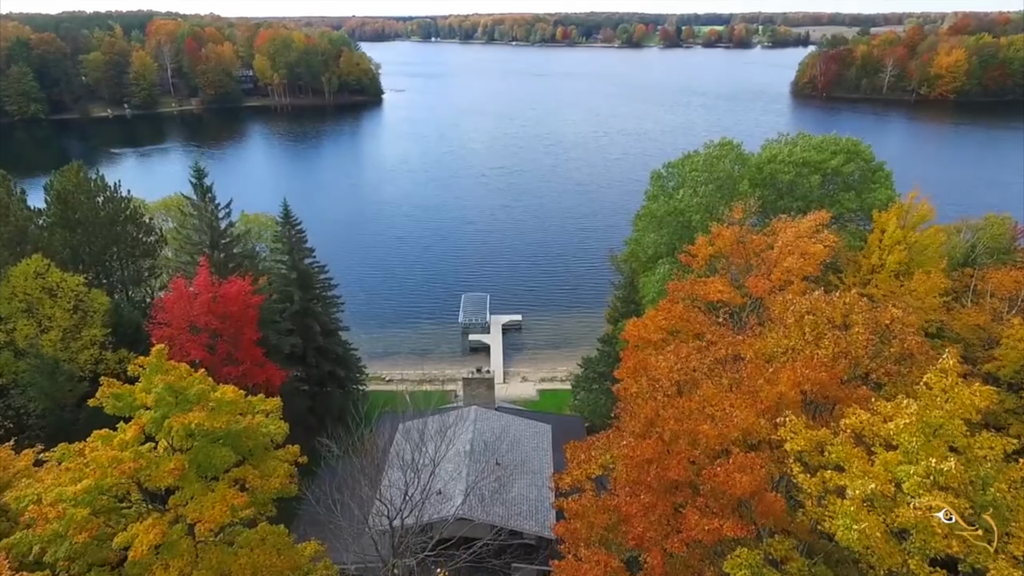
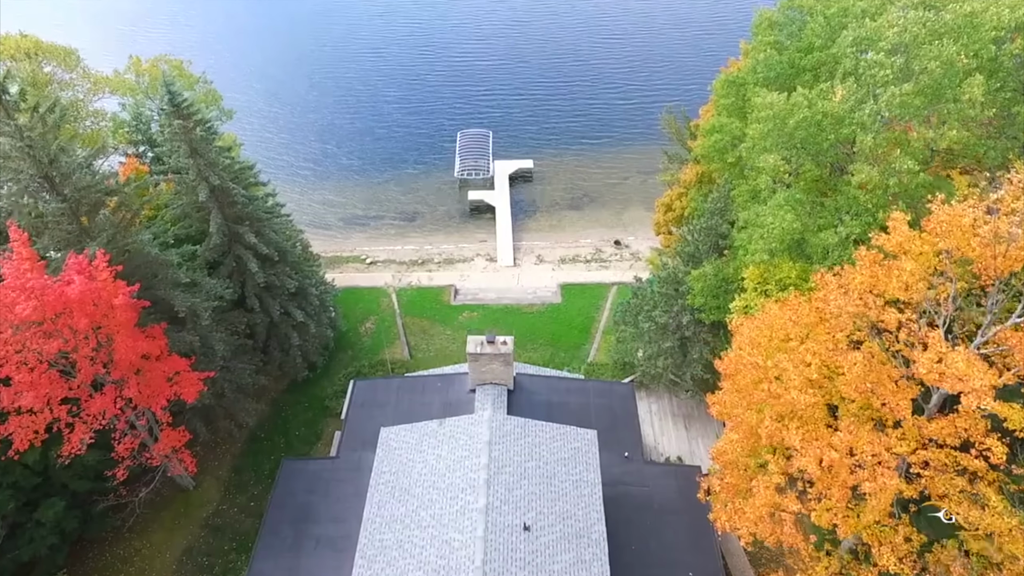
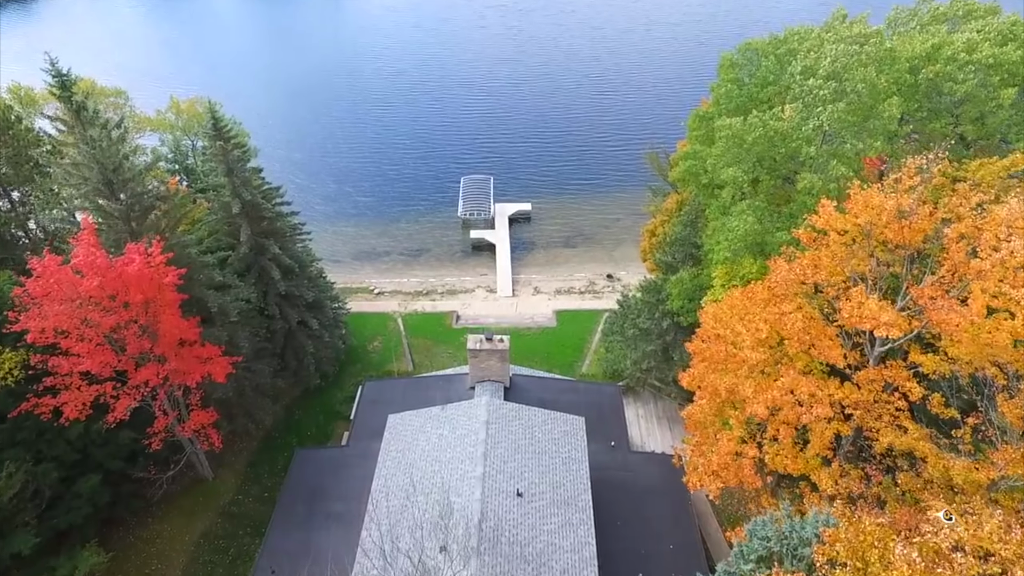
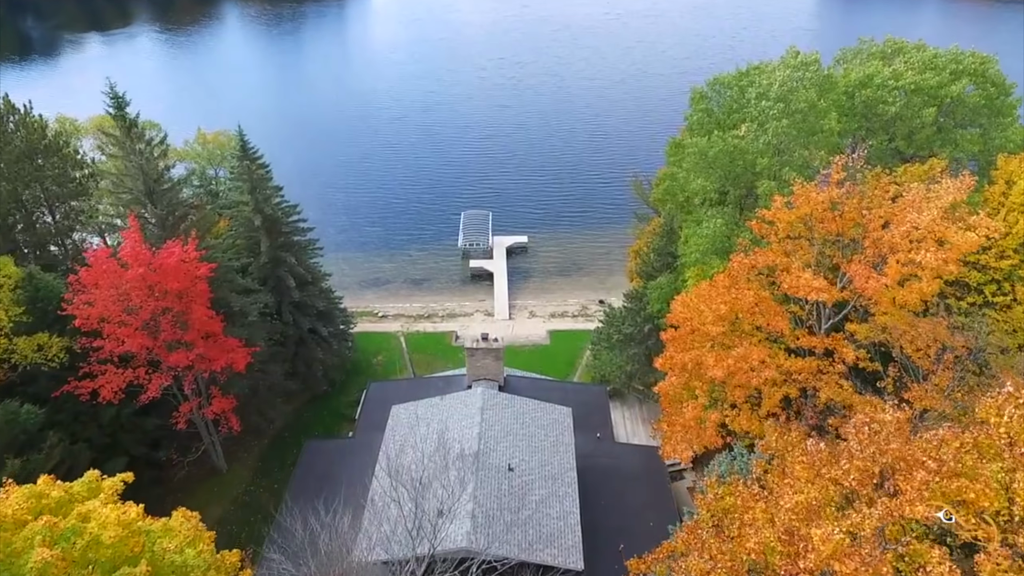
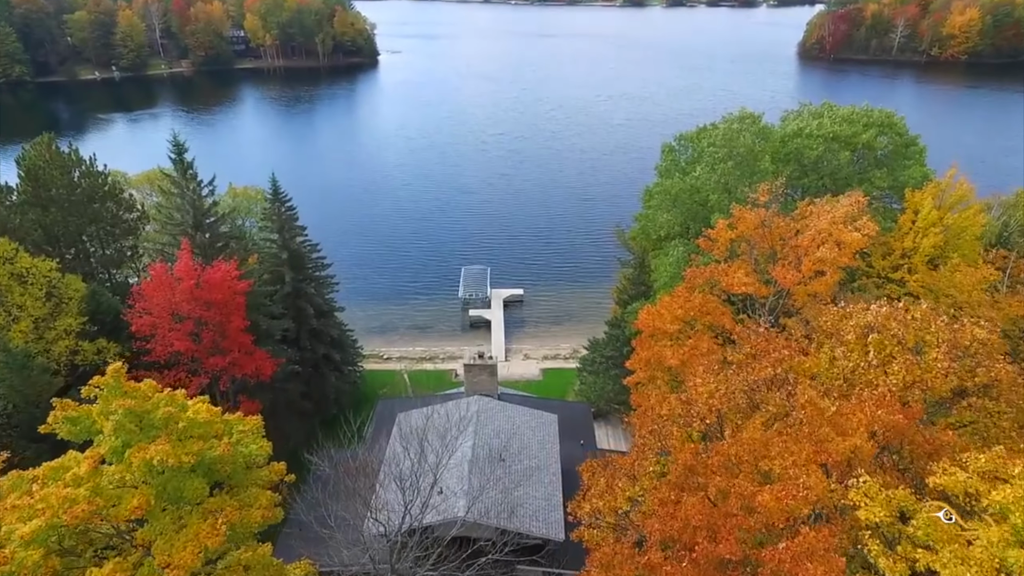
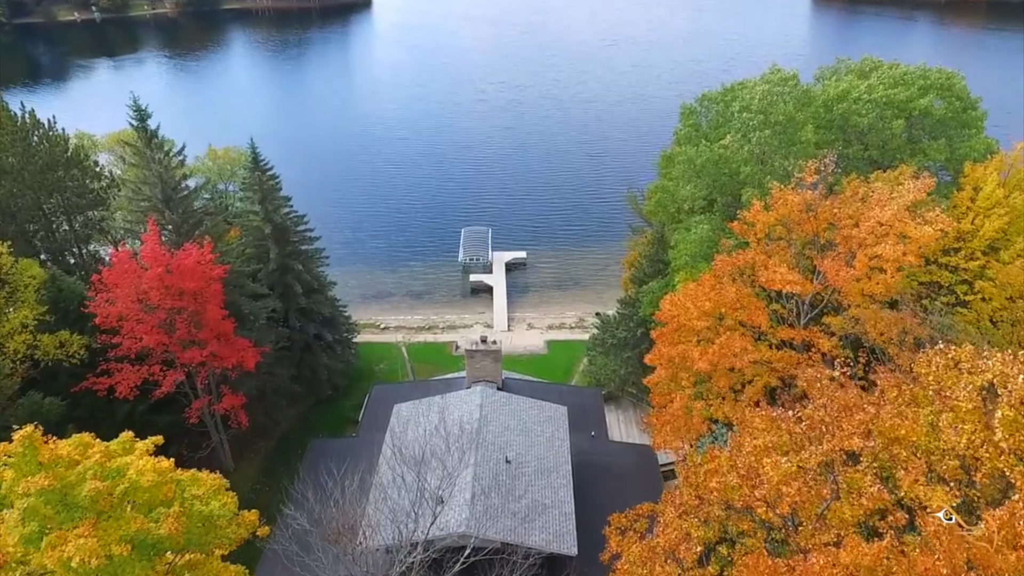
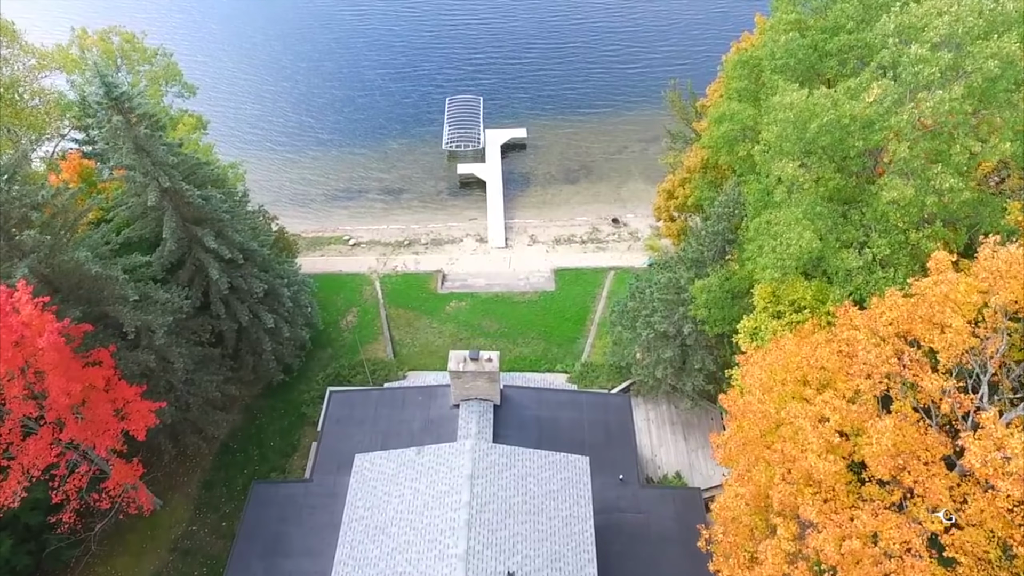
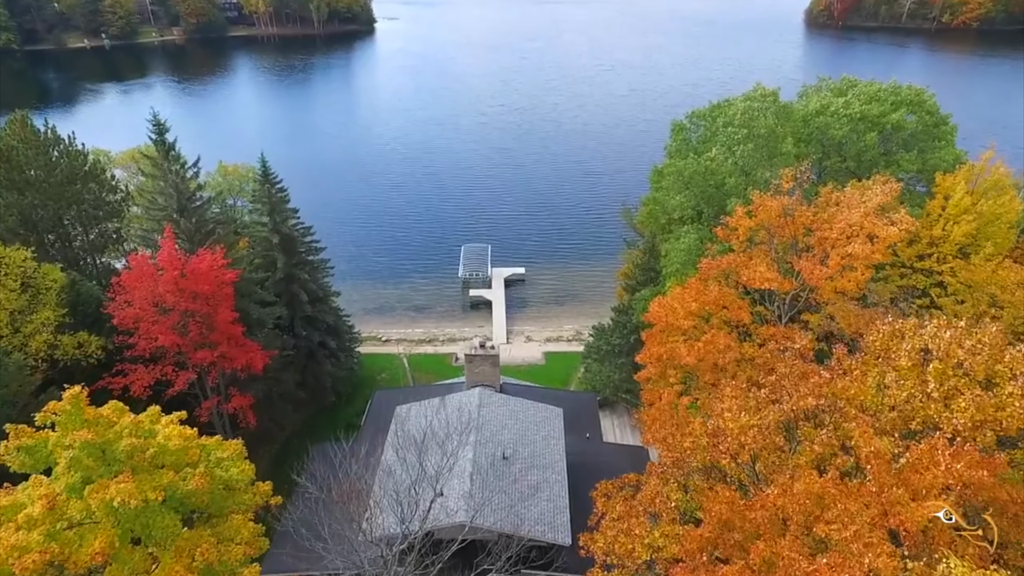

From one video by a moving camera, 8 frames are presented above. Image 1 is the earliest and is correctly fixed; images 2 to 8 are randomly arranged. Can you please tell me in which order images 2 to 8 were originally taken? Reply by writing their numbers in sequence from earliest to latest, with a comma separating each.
5, 8, 6, 4, 3, 2, 7
